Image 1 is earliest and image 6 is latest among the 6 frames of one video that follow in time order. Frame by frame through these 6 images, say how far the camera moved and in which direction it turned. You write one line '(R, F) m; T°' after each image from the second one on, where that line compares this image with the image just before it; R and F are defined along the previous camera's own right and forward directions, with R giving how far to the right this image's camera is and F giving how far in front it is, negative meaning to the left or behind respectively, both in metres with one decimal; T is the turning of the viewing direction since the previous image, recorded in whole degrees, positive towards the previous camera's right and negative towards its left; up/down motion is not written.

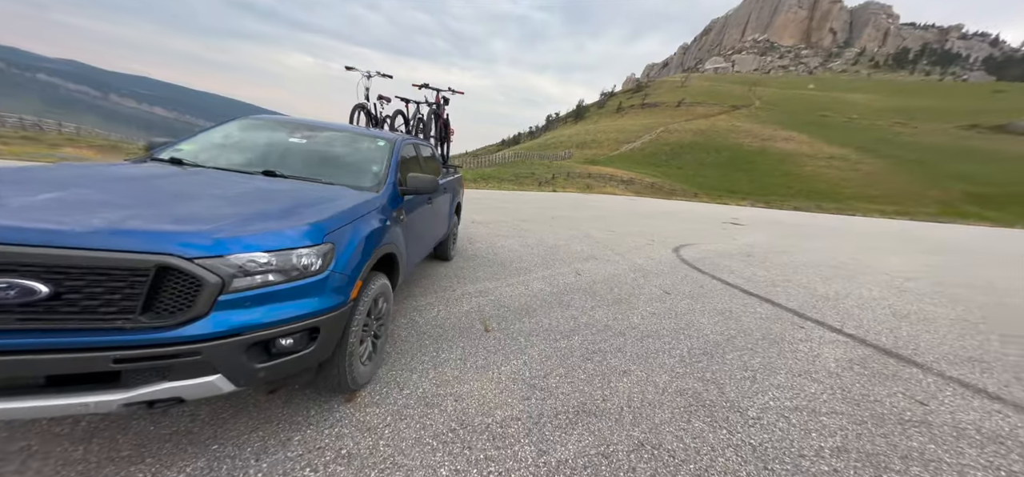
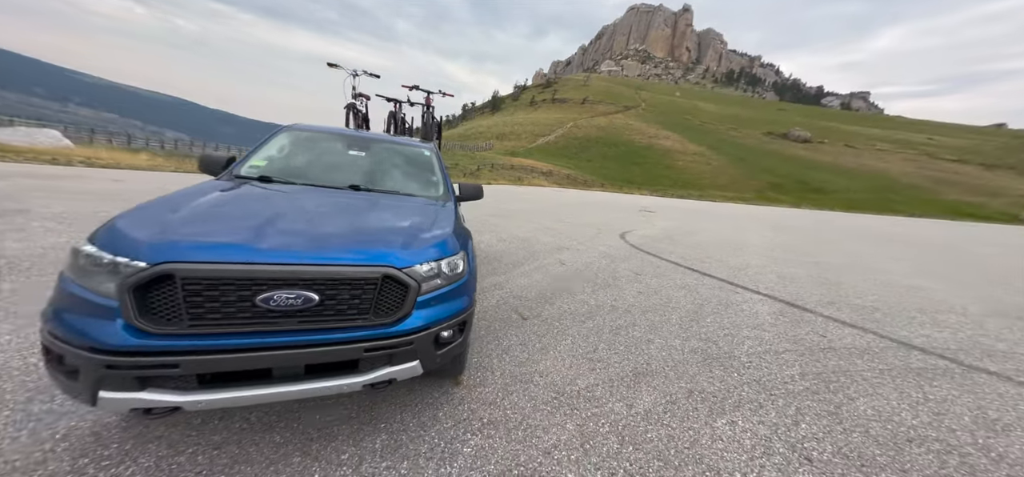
(-1.4, -0.1) m; +16°
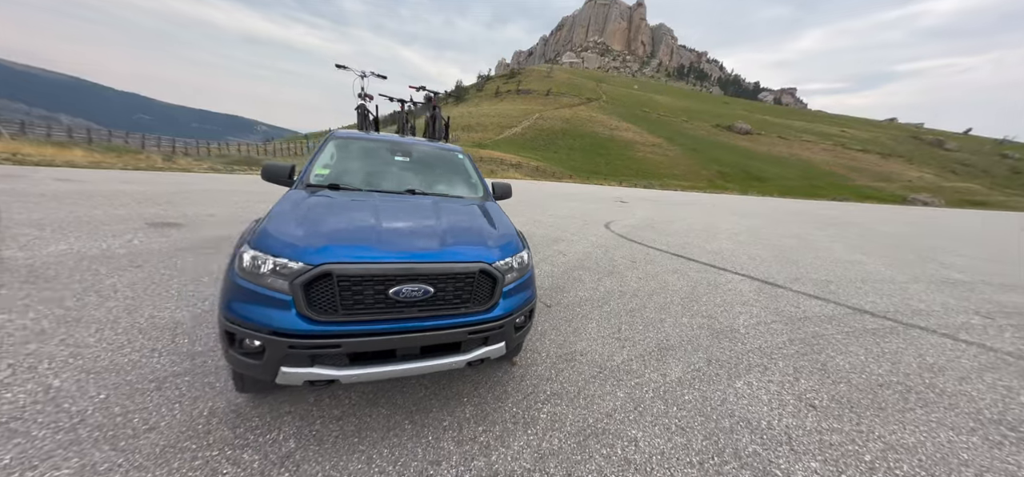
(-0.7, -0.2) m; +6°
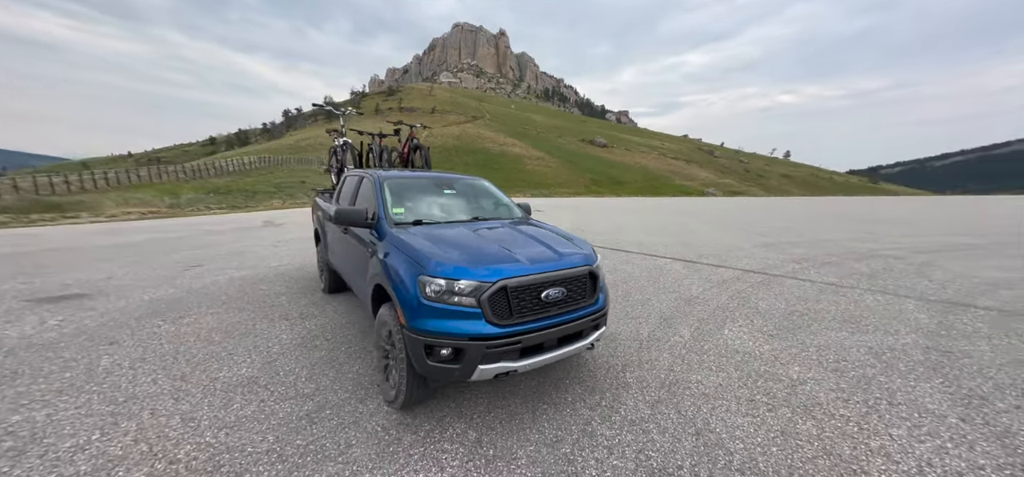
(-1.8, -0.2) m; +19°
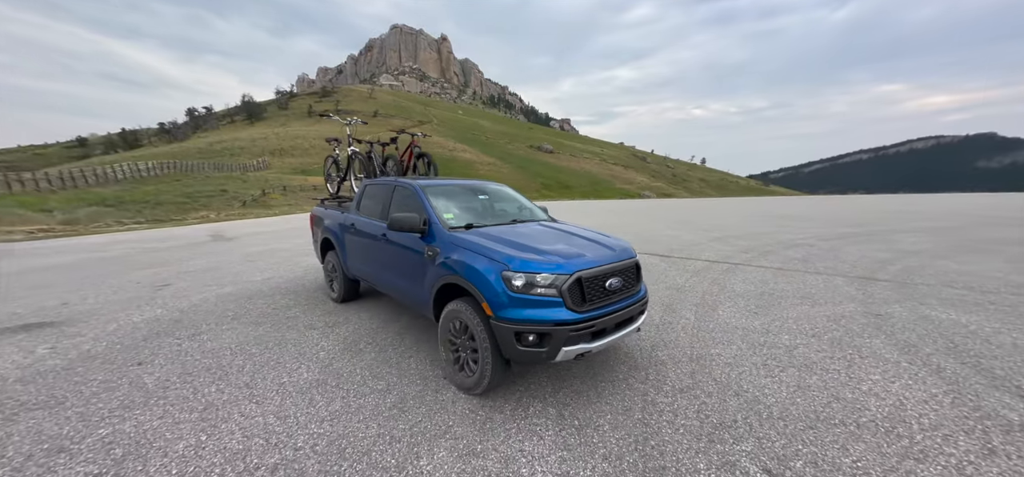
(-1.1, -0.1) m; +10°
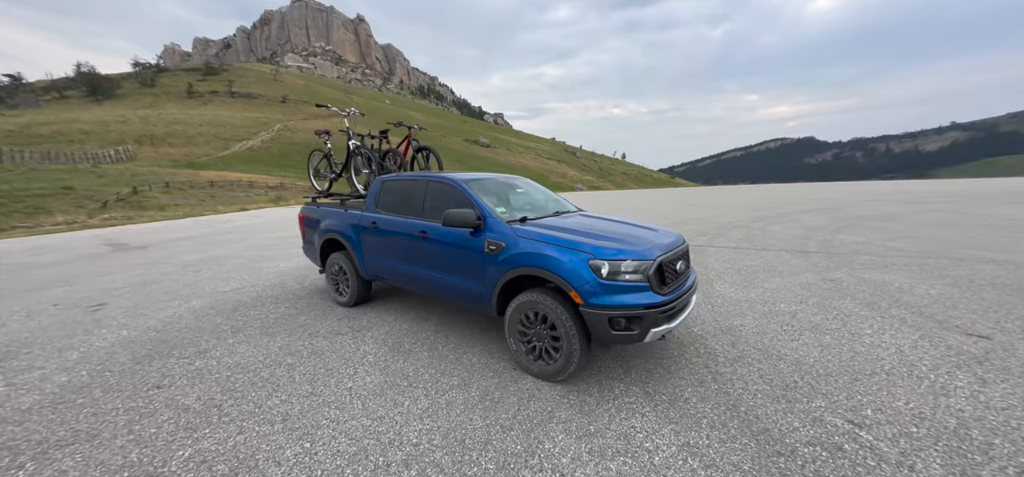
(-1.4, +0.3) m; +12°
